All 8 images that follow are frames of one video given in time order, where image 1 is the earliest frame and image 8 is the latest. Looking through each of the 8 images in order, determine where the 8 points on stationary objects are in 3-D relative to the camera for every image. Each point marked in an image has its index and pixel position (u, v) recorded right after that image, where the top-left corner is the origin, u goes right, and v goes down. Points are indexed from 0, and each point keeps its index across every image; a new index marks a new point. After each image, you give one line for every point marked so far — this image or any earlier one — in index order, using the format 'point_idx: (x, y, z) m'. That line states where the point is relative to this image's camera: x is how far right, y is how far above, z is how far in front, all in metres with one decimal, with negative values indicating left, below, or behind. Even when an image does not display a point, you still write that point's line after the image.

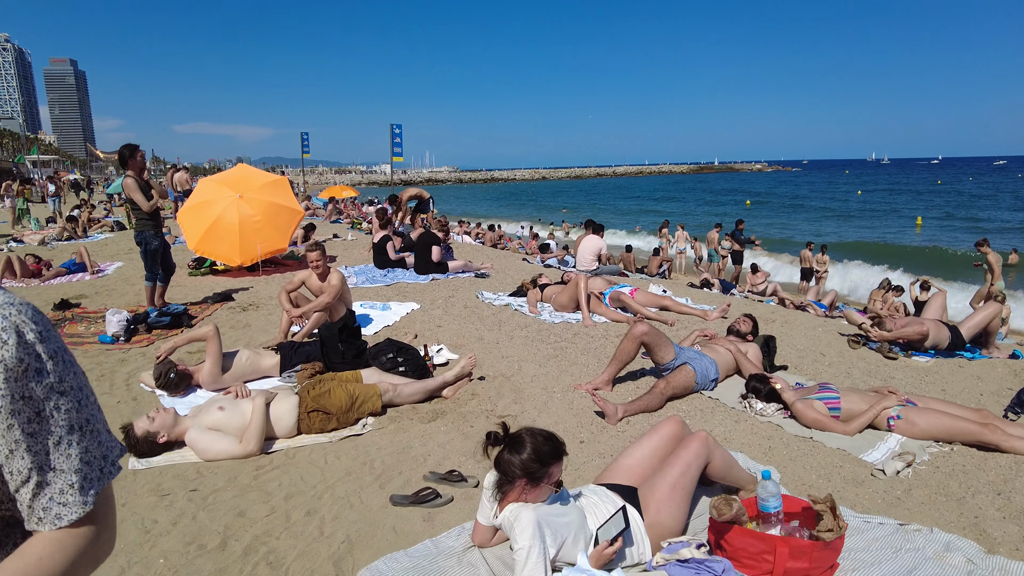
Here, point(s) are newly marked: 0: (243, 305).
0: (-3.0, -0.2, +7.4) m
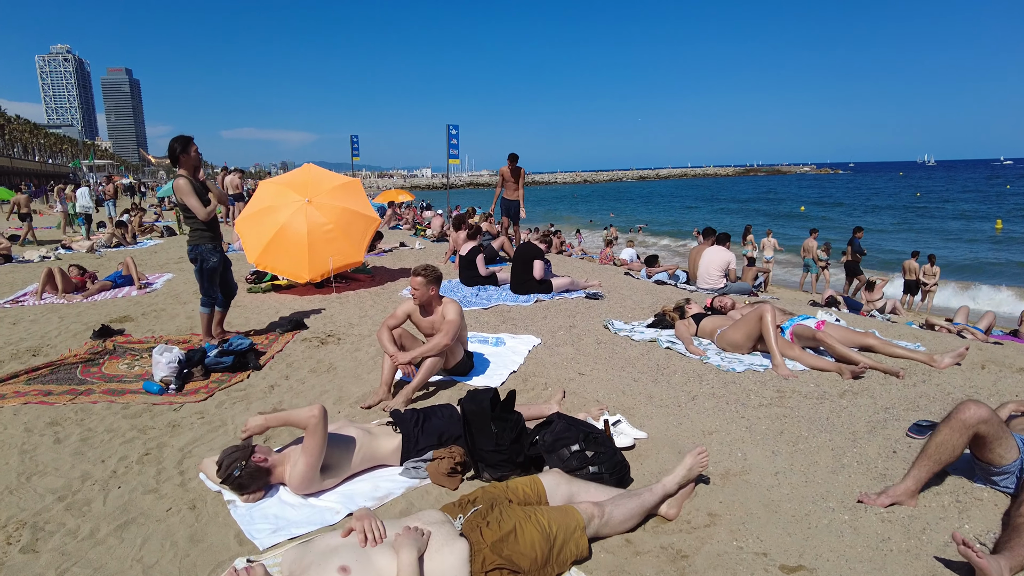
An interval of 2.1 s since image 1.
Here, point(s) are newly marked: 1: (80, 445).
0: (-1.7, -0.5, +6.0) m
1: (-2.5, -0.9, +3.7) m
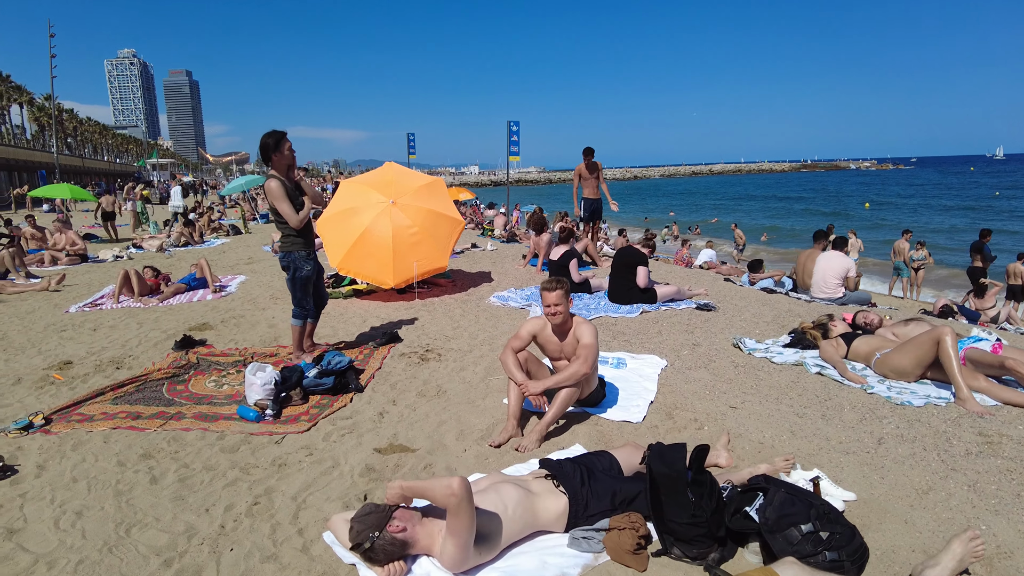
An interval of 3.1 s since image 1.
0: (-0.8, -0.6, +5.4) m
1: (-1.7, -1.0, +3.3) m
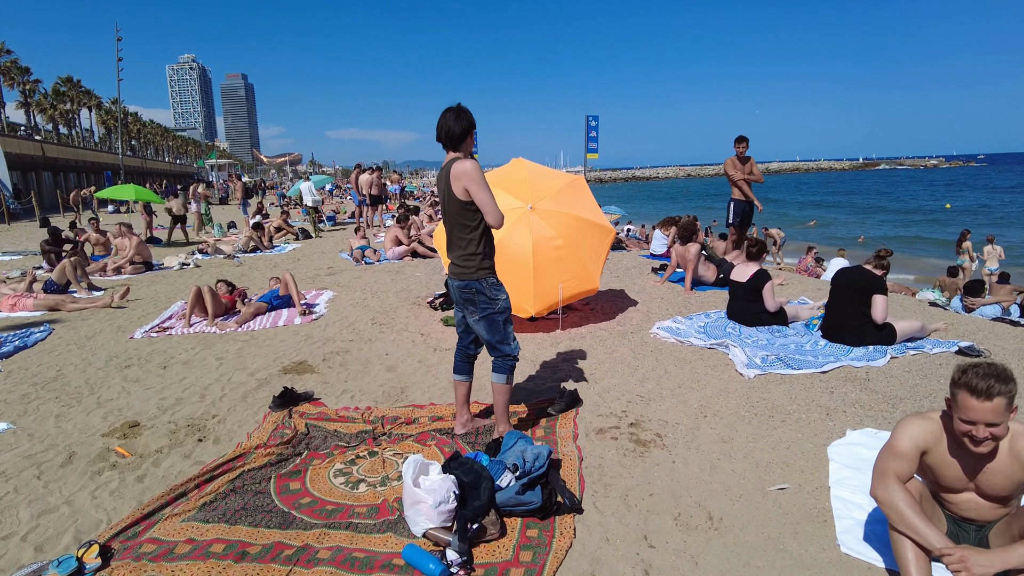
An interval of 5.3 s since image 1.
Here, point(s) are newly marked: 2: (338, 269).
0: (+0.7, -0.8, +3.7) m
1: (-0.4, -1.3, +1.6) m
2: (-3.0, +0.3, +11.1) m
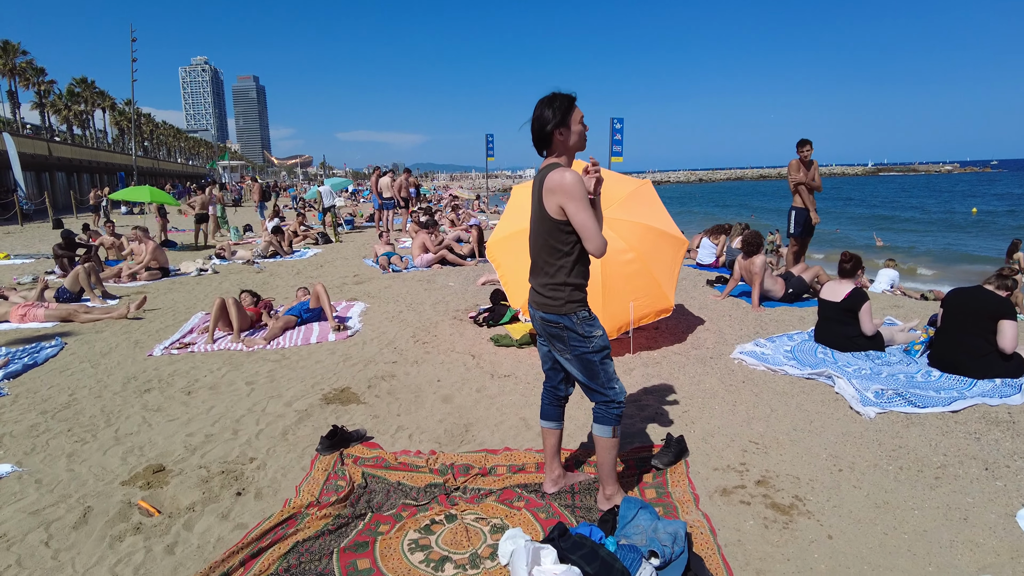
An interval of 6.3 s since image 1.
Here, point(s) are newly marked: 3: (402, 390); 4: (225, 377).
0: (+1.2, -1.0, +3.1) m
1: (+0.1, -1.4, +1.0) m
2: (-2.4, +0.2, +10.5) m
3: (-0.8, -0.8, +4.8) m
4: (-2.4, -0.7, +5.4) m
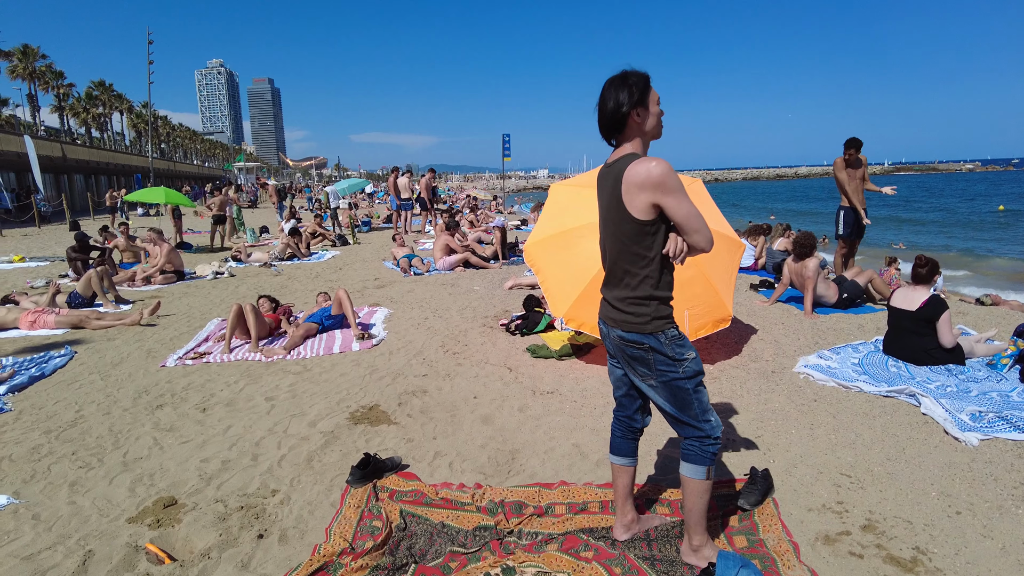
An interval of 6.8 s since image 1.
0: (+1.4, -1.0, +2.6) m
1: (+0.3, -1.4, +0.5) m
2: (-2.0, +0.1, +10.1) m
3: (-0.5, -0.8, +4.4) m
4: (-2.1, -0.8, +5.0) m
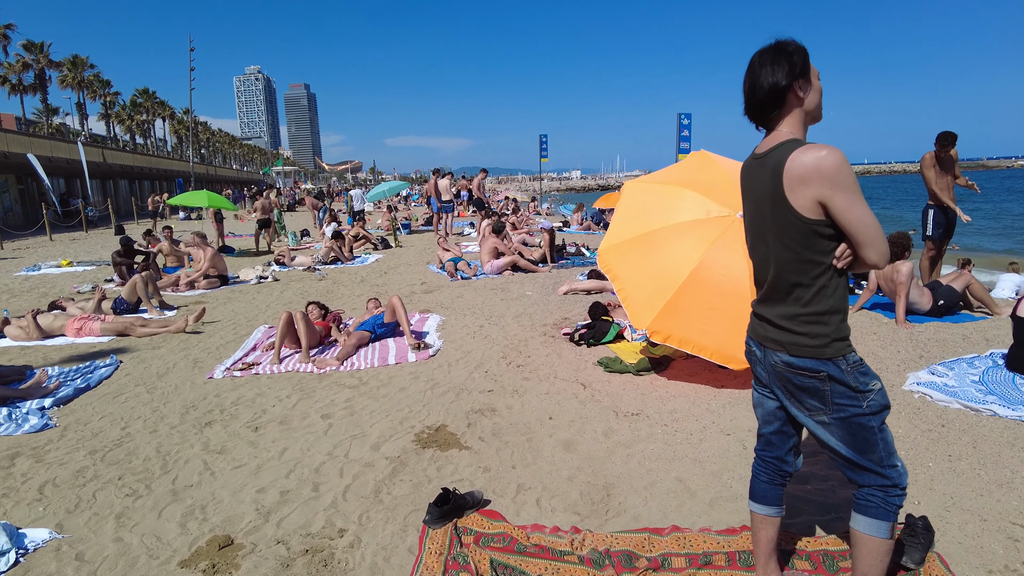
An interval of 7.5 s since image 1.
0: (+1.8, -1.1, +2.1) m
1: (+0.6, -1.5, 0.0) m
2: (-1.2, 0.0, +9.7) m
3: (0.0, -0.9, +3.9) m
4: (-1.5, -0.8, +4.6) m
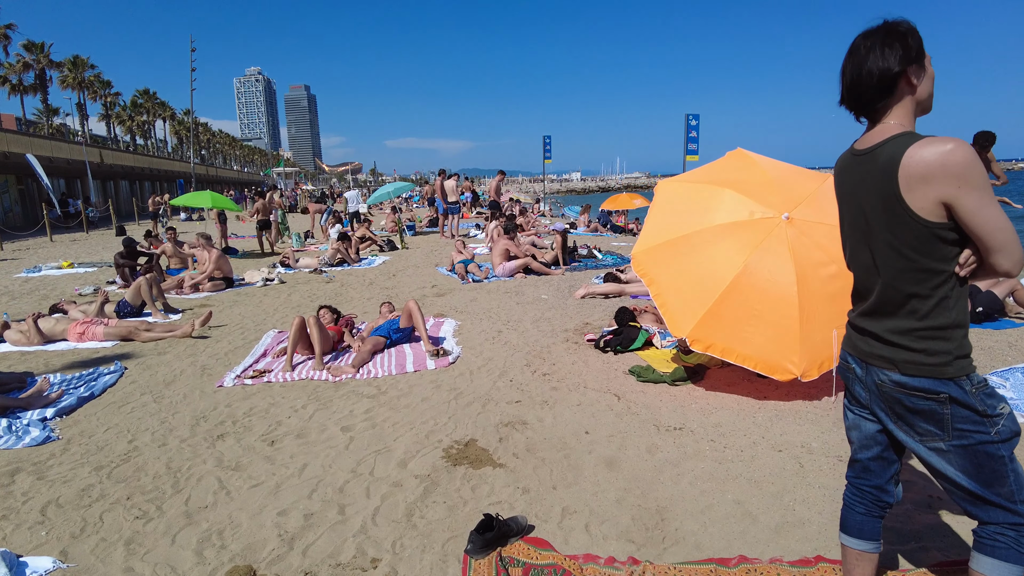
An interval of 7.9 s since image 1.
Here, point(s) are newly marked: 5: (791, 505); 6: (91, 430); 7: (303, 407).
0: (+2.0, -1.1, +1.8) m
1: (+0.8, -1.5, -0.2) m
2: (-1.0, 0.0, +9.4) m
3: (+0.2, -0.9, +3.7) m
4: (-1.3, -0.9, +4.4) m
5: (+1.3, -1.0, +3.0) m
6: (-2.8, -0.9, +4.3) m
7: (-1.5, -0.8, +4.6) m
